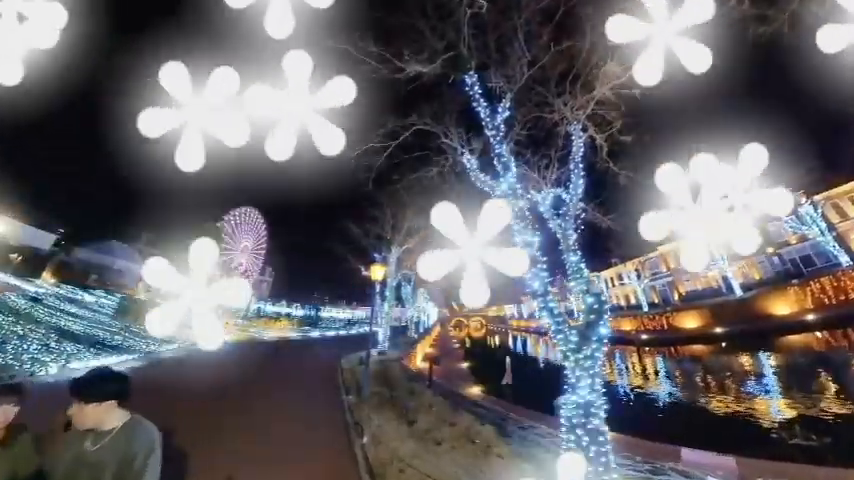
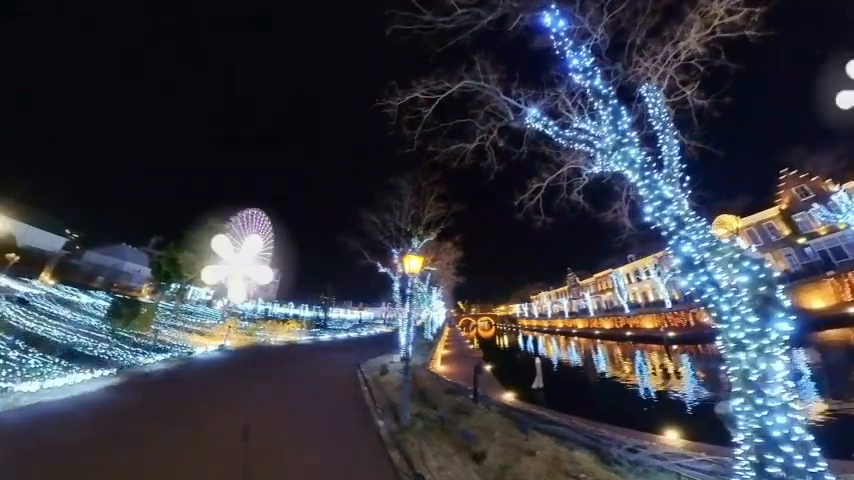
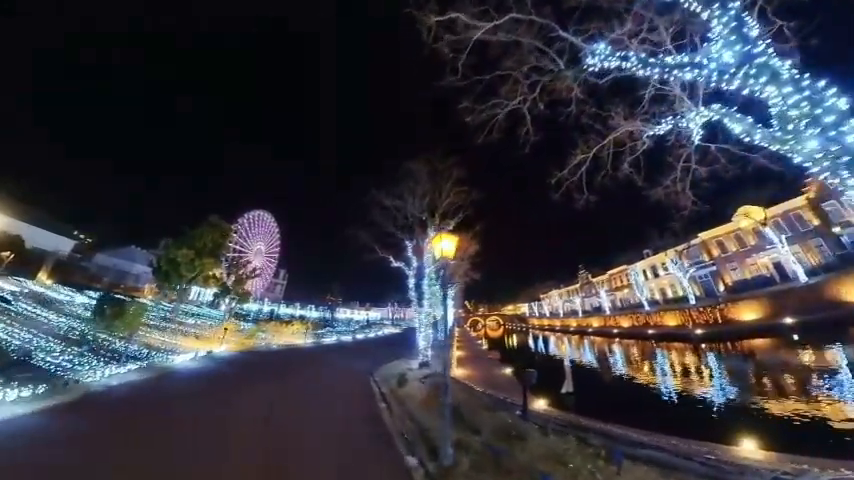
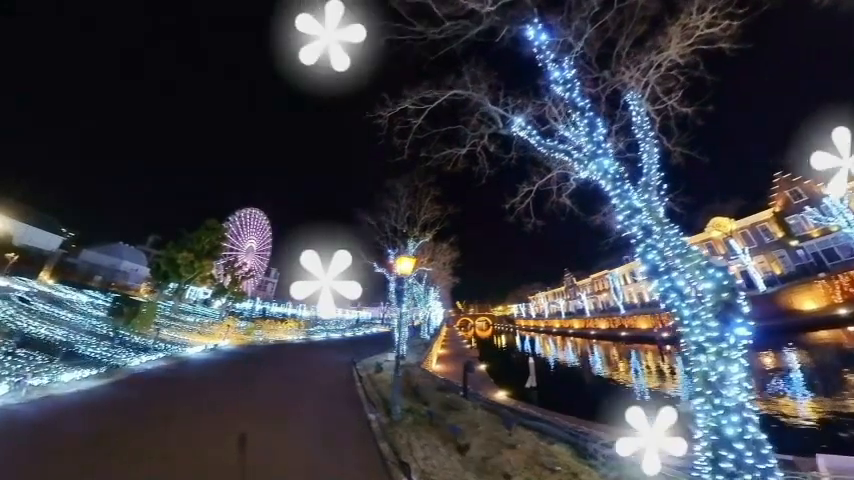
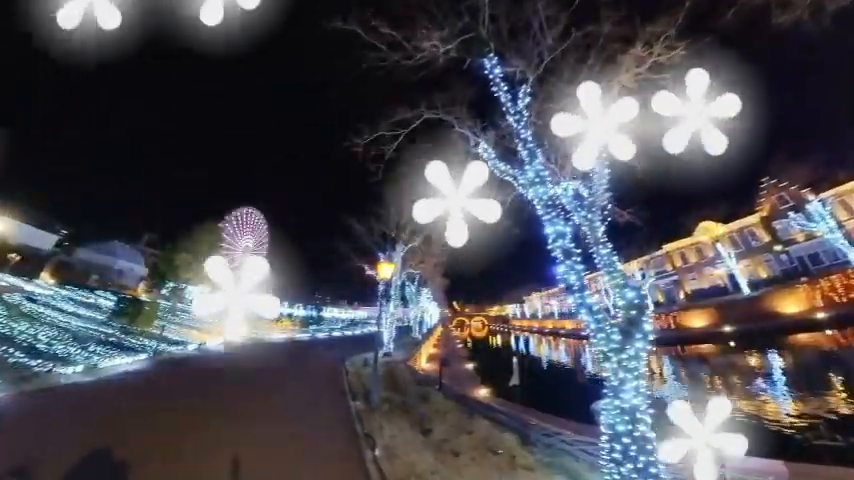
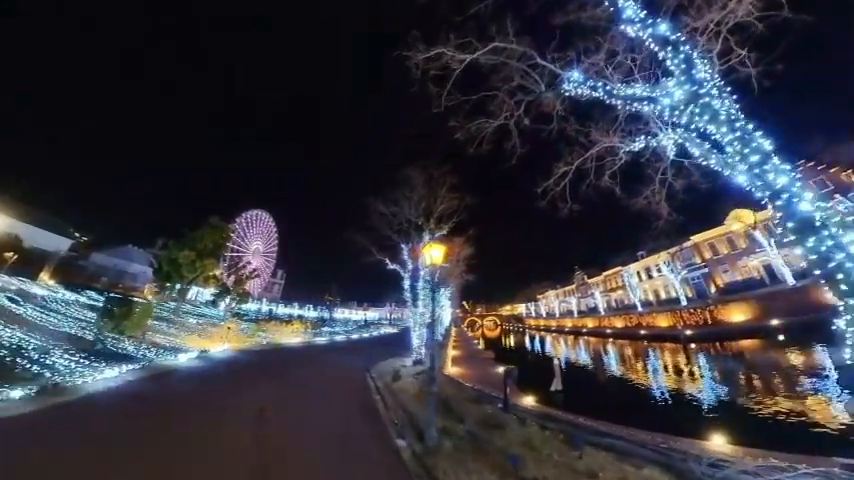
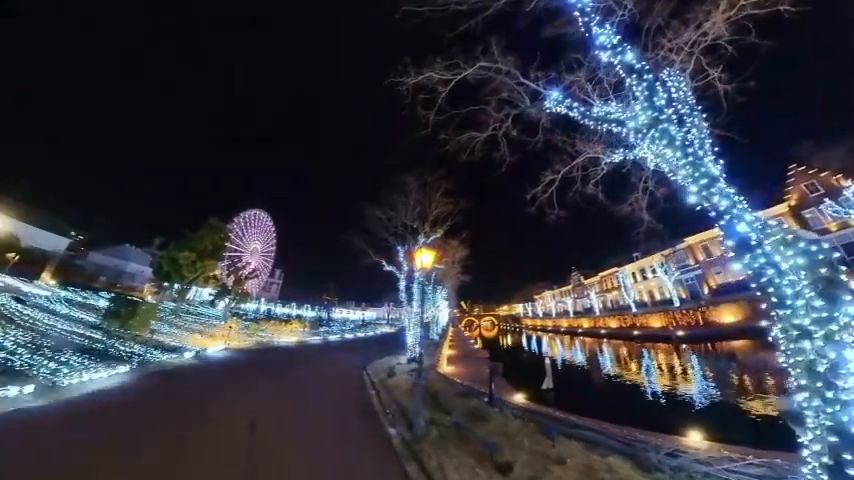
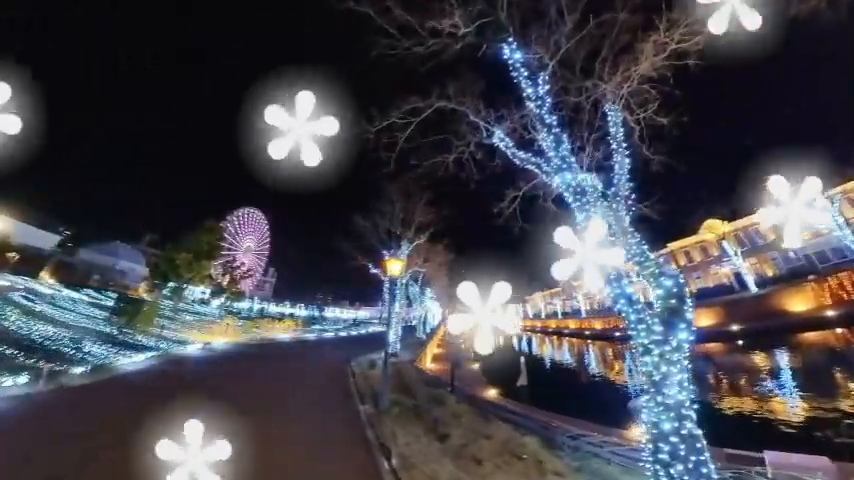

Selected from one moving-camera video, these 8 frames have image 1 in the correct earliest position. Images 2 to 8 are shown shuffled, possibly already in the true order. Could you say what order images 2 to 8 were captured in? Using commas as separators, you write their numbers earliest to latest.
5, 8, 4, 2, 7, 6, 3
